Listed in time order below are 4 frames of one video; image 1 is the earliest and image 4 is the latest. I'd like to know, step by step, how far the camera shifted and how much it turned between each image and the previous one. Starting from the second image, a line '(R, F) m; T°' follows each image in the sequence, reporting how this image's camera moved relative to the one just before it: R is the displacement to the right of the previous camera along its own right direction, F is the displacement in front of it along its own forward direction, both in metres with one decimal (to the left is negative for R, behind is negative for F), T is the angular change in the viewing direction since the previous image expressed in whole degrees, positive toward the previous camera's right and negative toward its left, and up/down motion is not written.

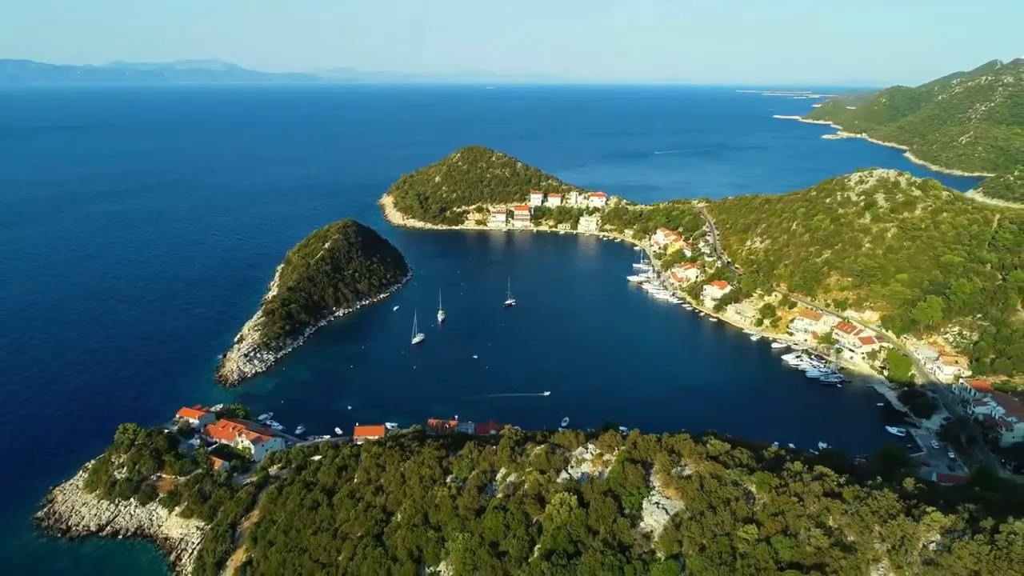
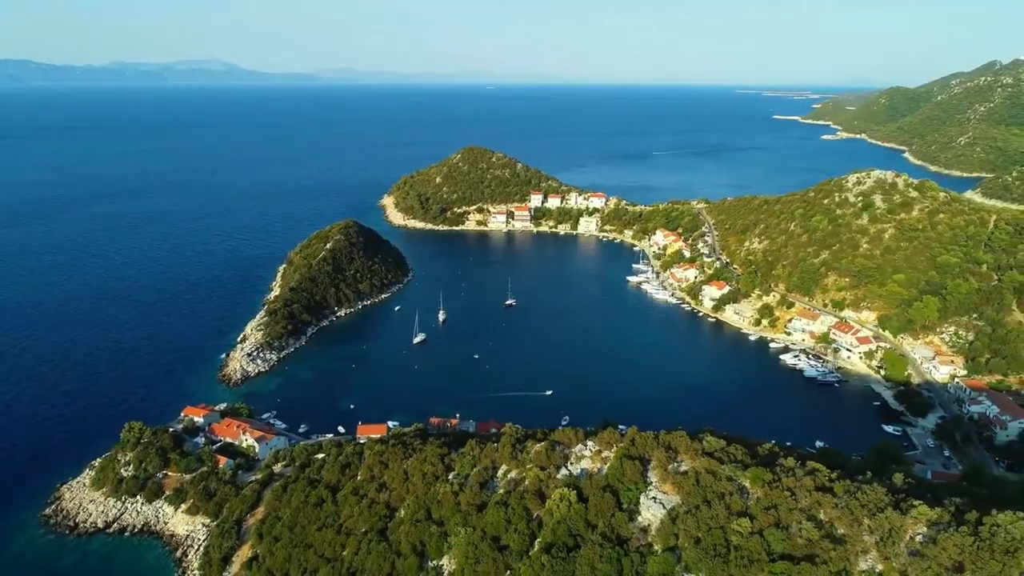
(0.0, -0.8) m; 0°
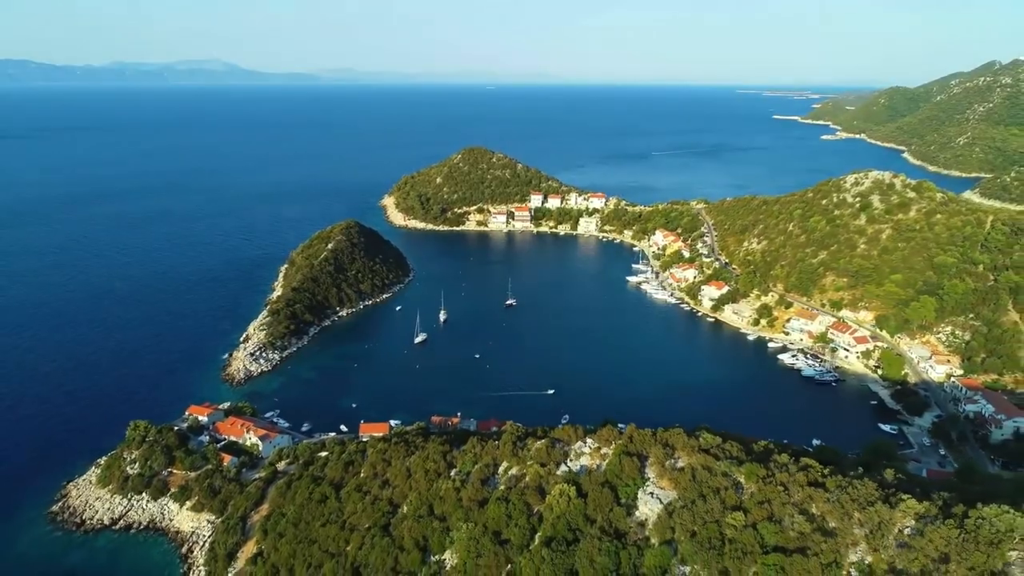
(0.0, -0.7) m; 0°
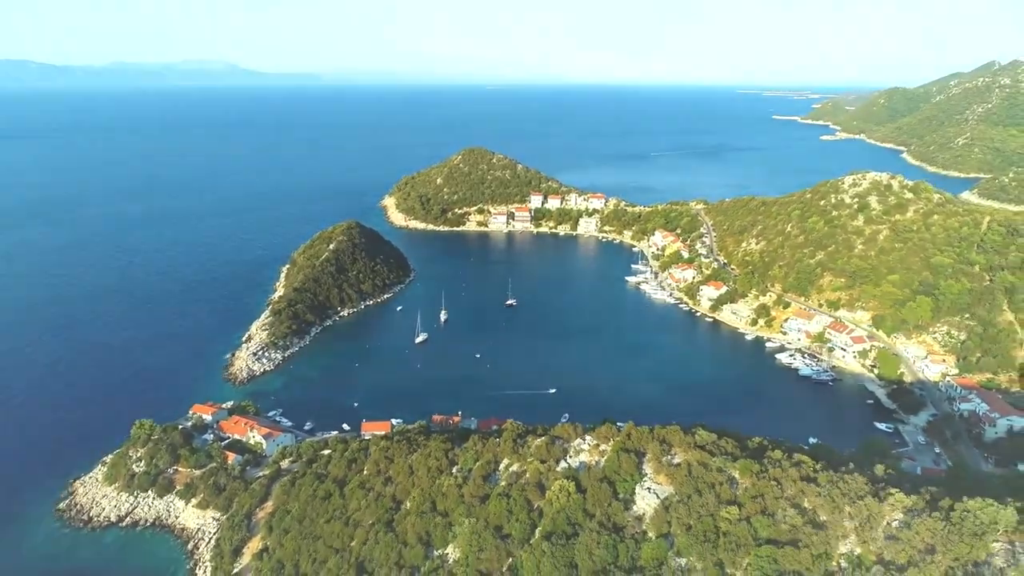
(0.0, -0.8) m; 0°
